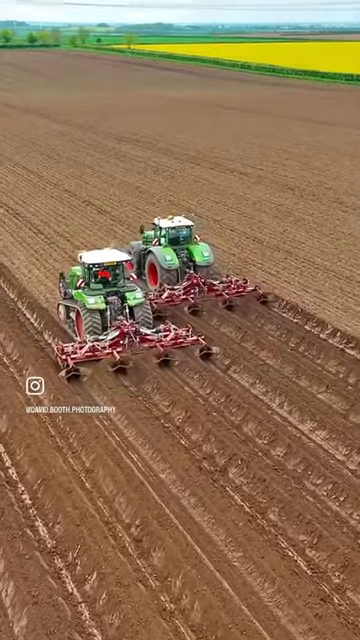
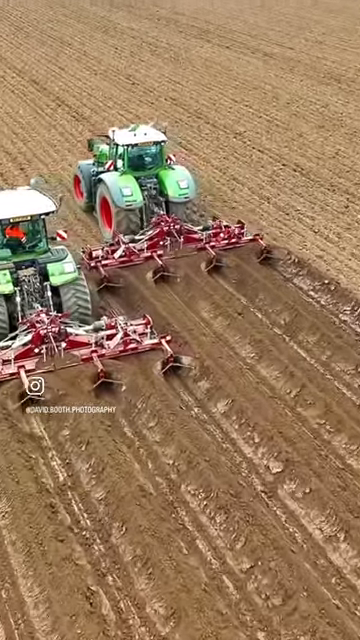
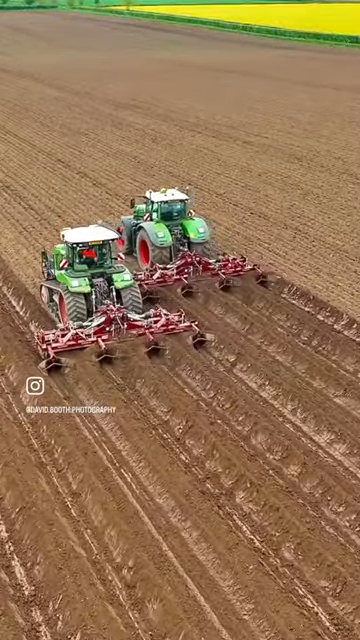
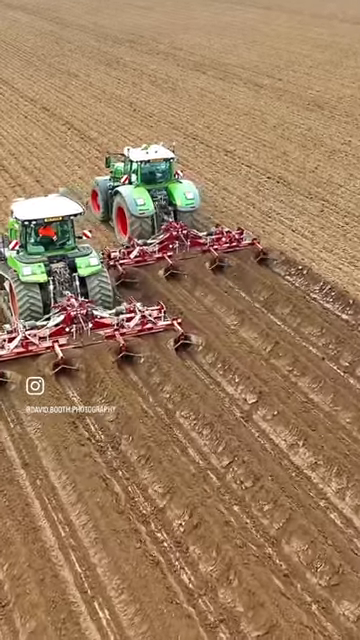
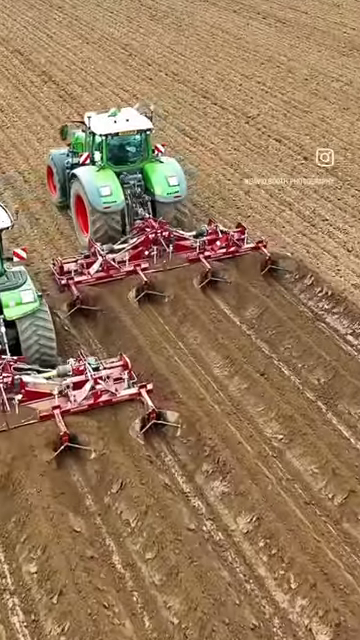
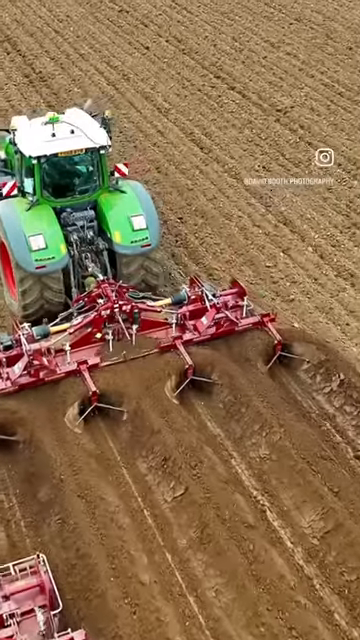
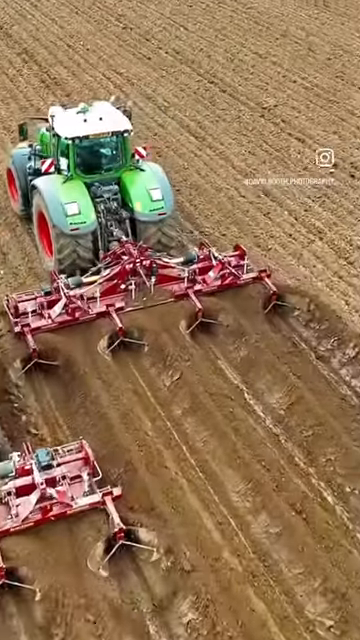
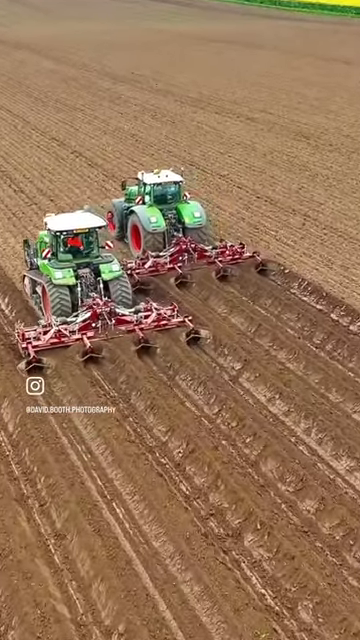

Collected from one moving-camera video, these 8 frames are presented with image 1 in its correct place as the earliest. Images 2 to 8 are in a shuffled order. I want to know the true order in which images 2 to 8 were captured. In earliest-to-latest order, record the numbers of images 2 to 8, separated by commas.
3, 8, 4, 2, 5, 7, 6
